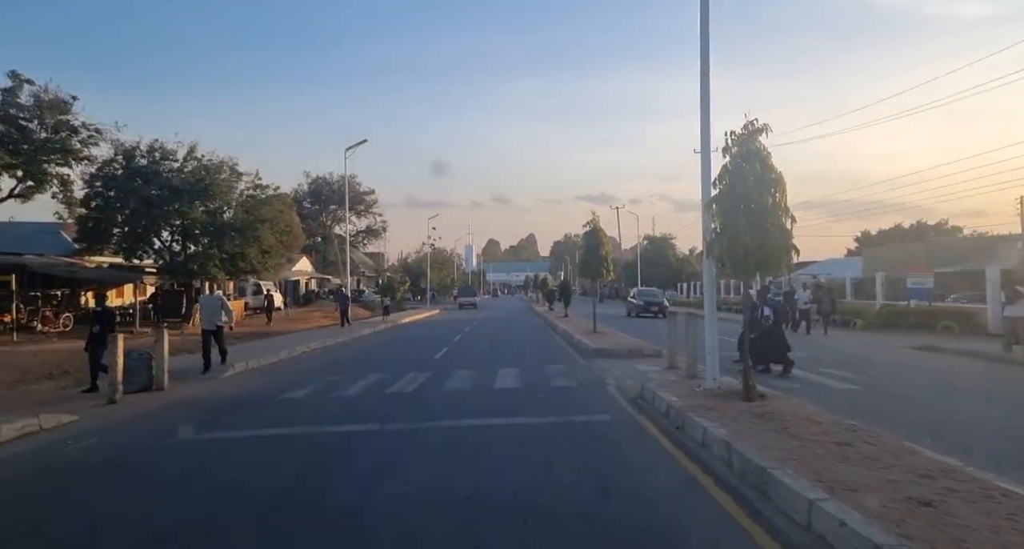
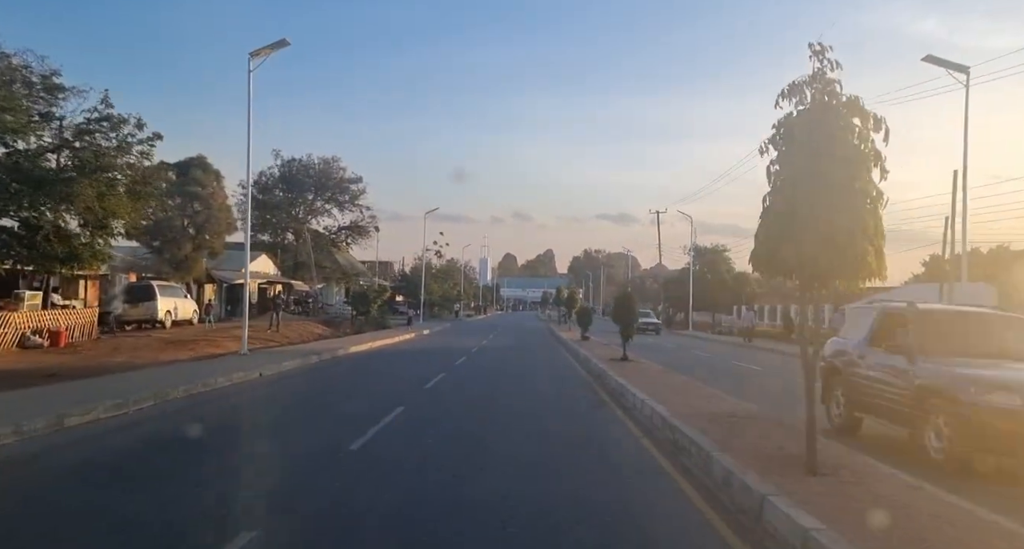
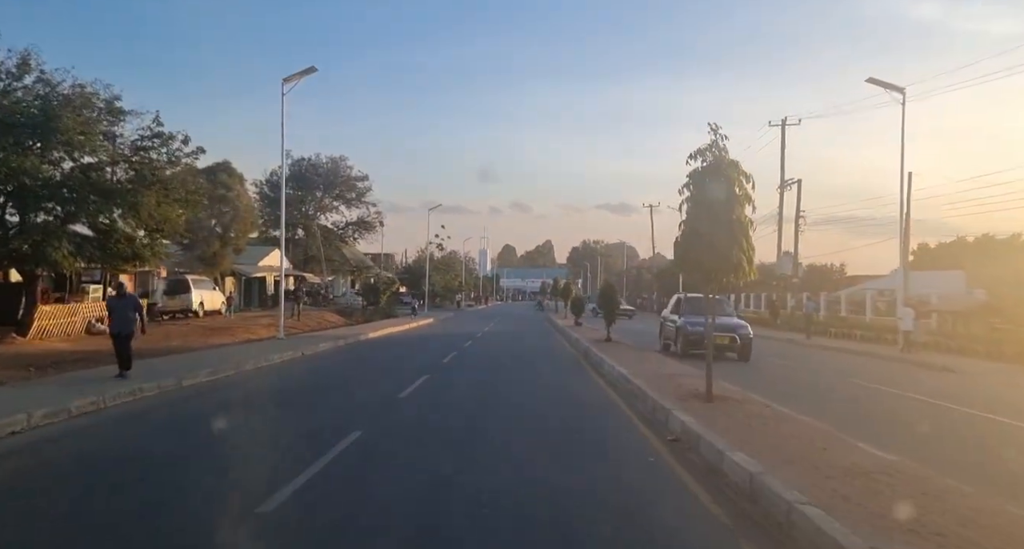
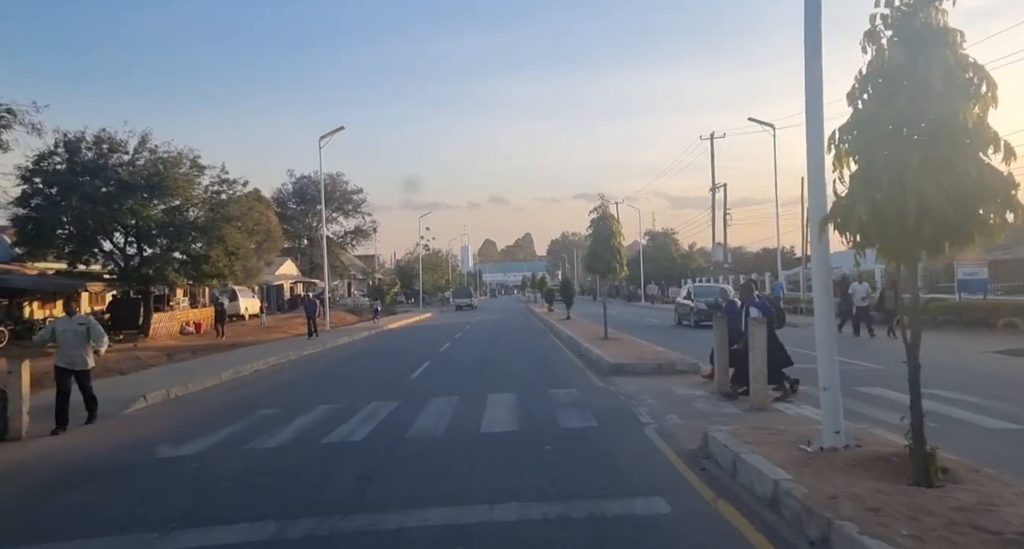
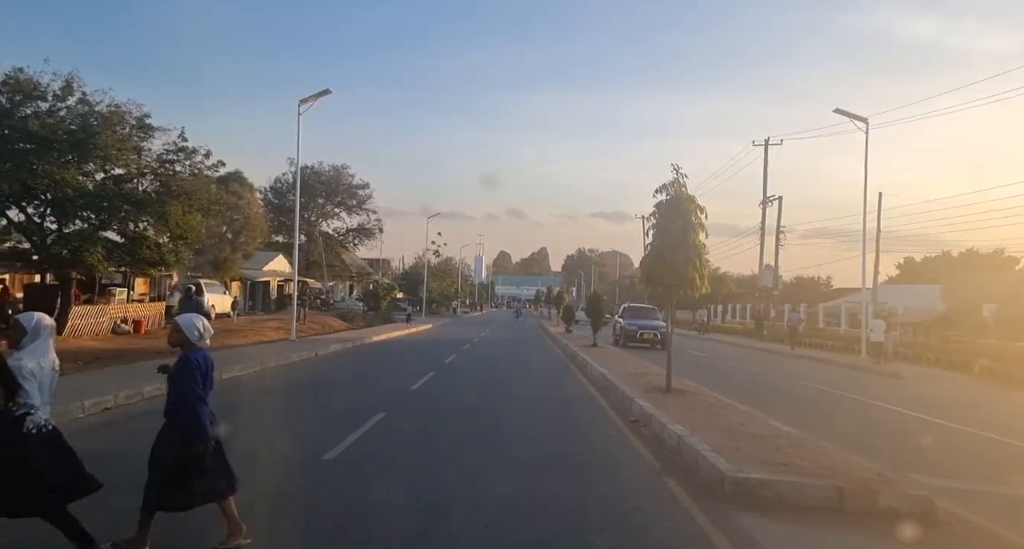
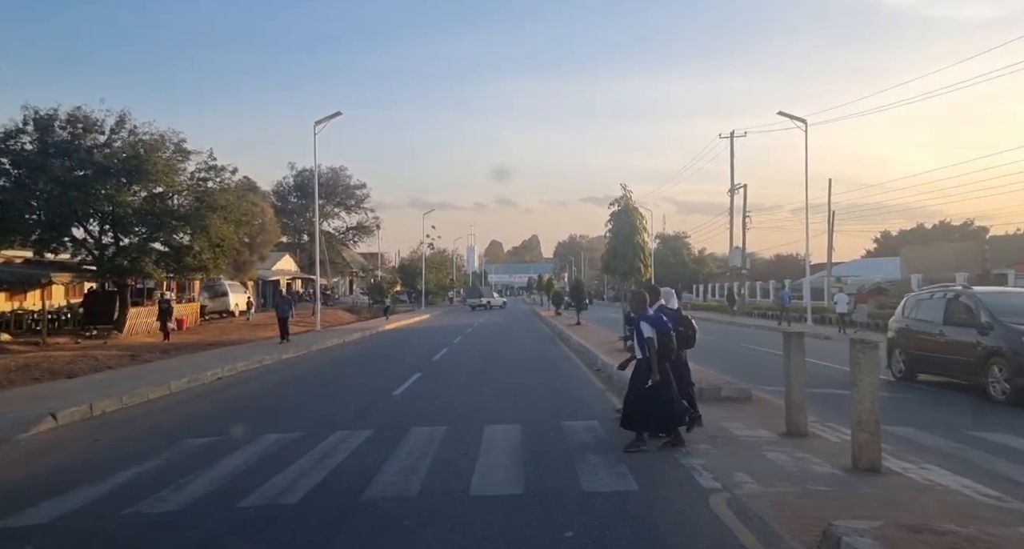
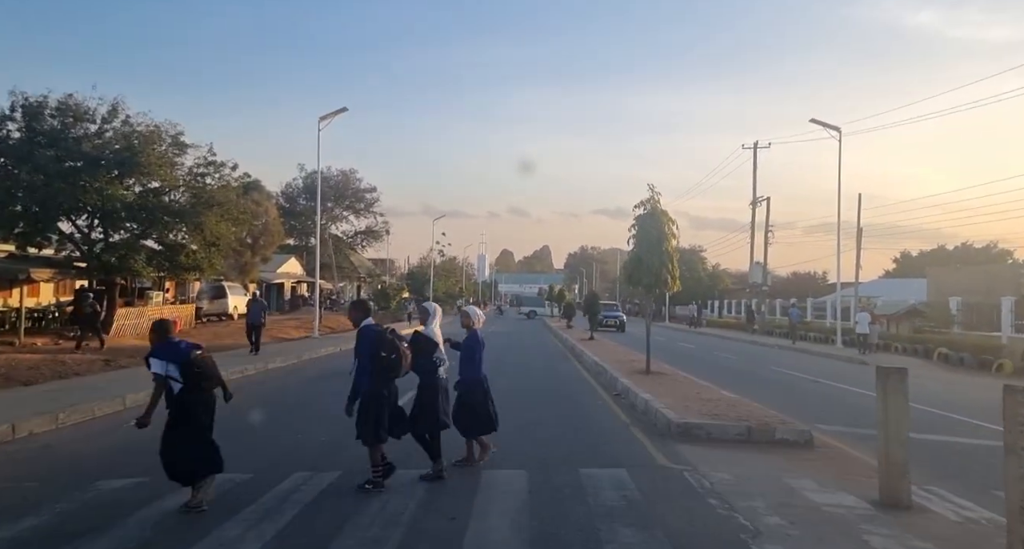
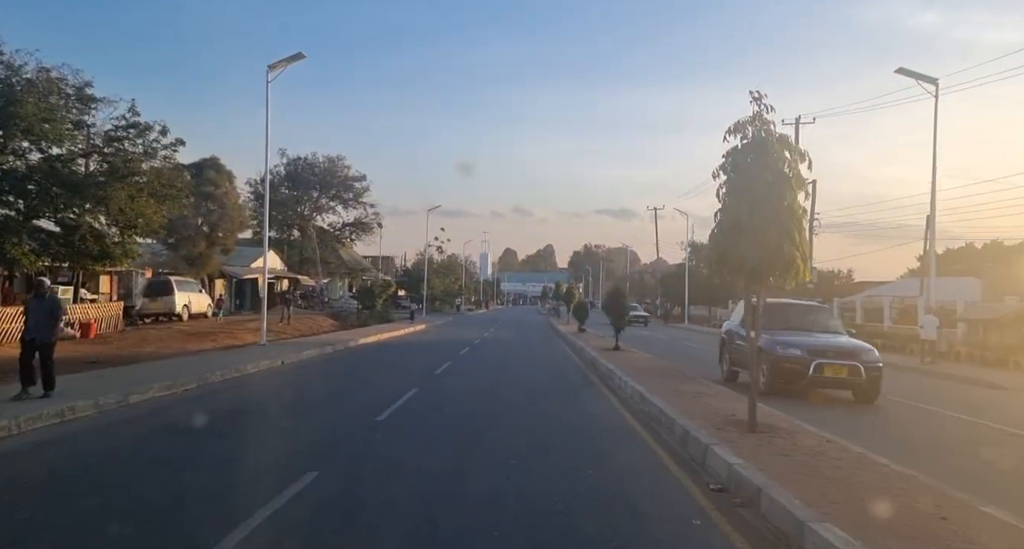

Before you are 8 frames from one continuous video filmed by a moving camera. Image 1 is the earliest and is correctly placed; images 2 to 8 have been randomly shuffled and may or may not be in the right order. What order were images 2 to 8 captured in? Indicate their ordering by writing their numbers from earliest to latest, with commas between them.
4, 6, 7, 5, 3, 8, 2
